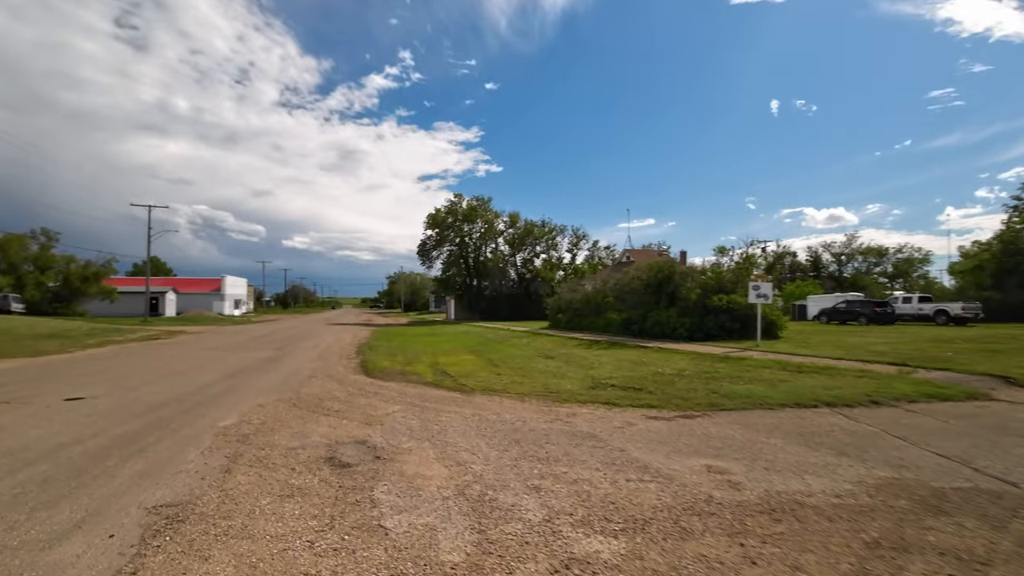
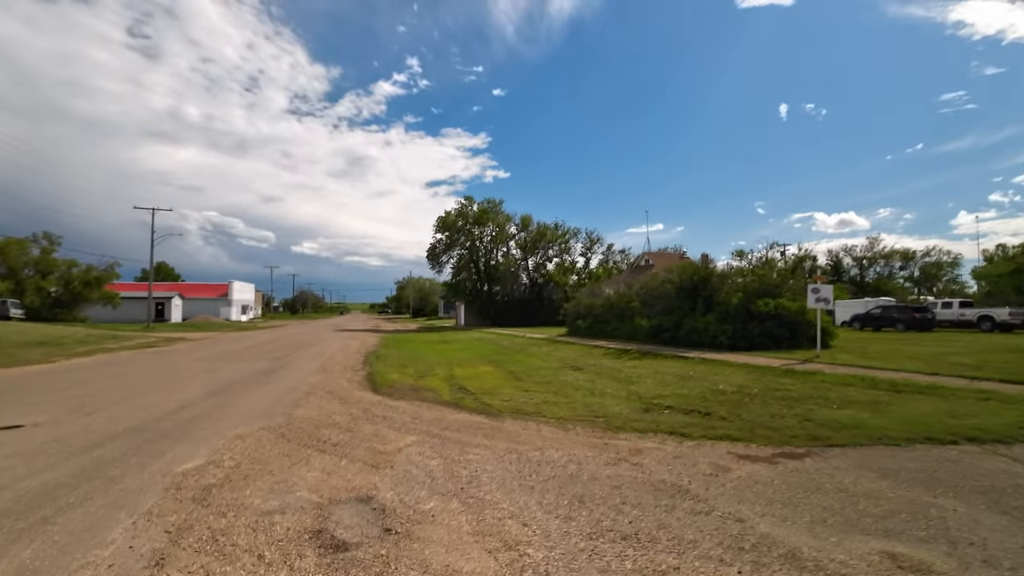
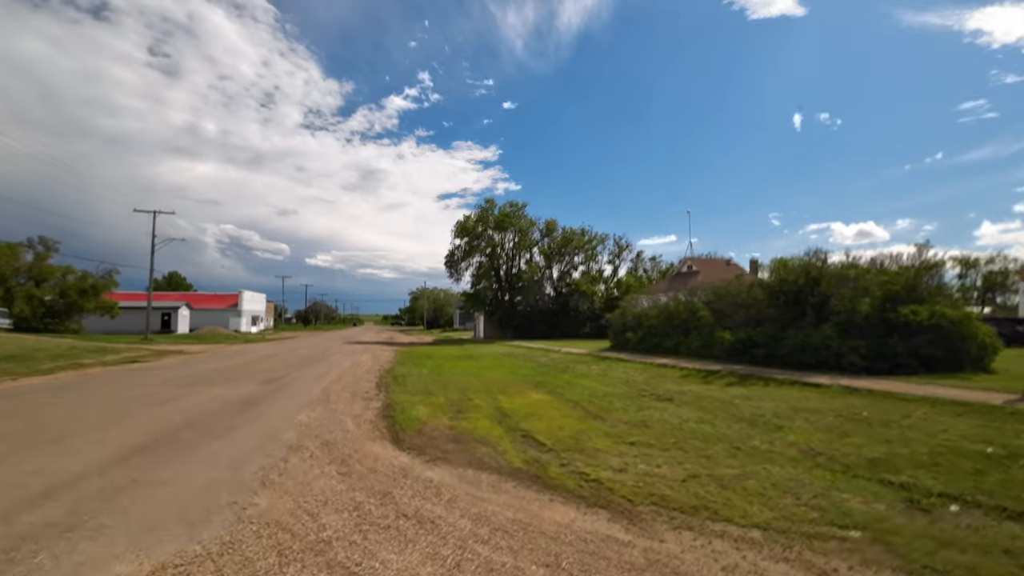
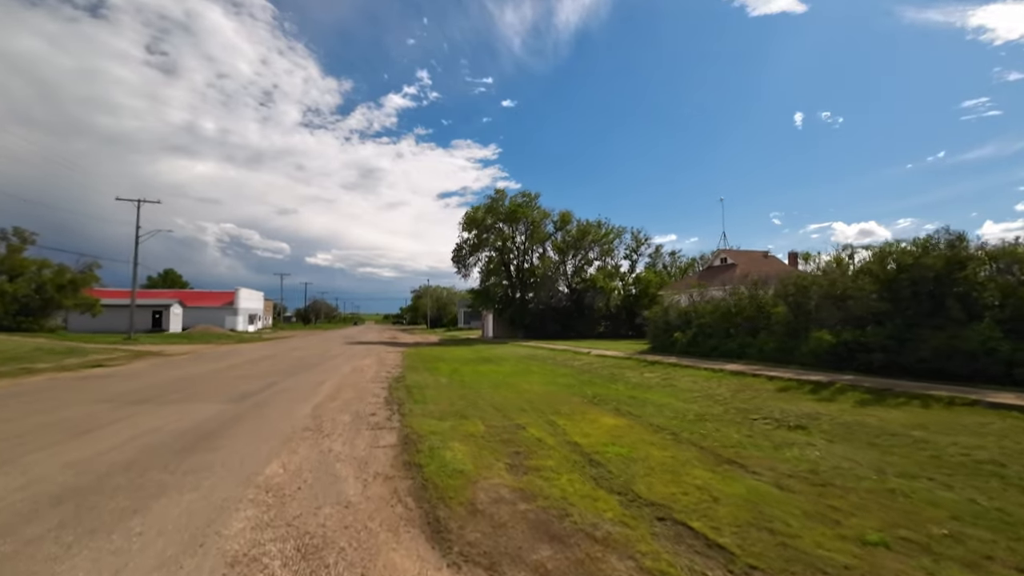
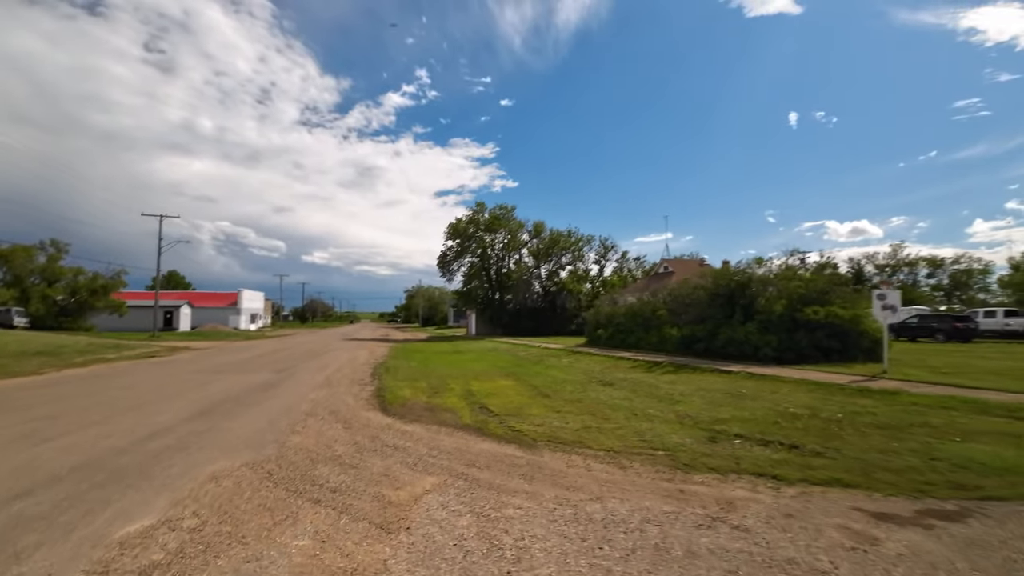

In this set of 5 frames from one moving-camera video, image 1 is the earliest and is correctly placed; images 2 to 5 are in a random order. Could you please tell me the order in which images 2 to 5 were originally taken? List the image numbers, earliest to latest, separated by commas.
2, 5, 3, 4
